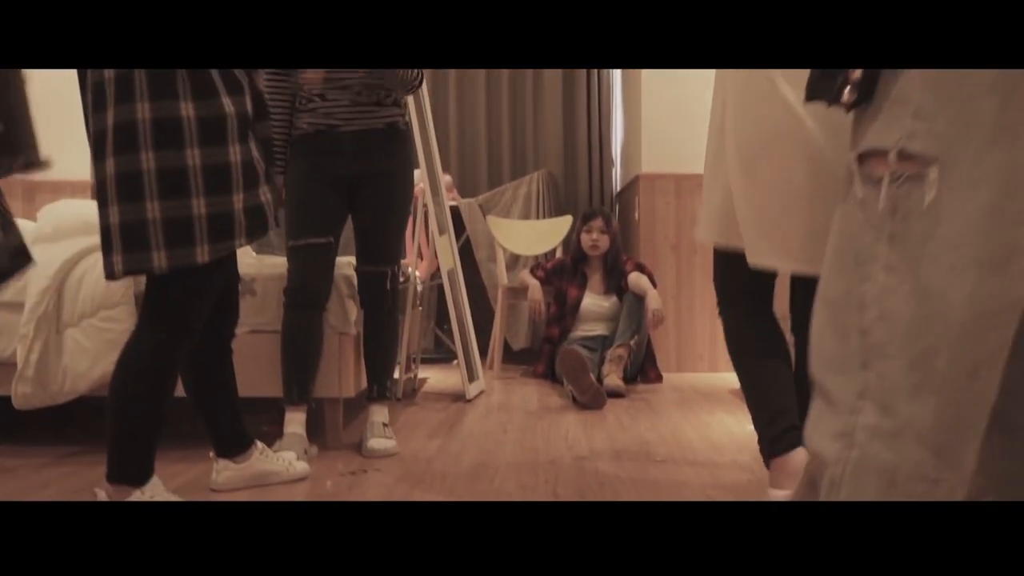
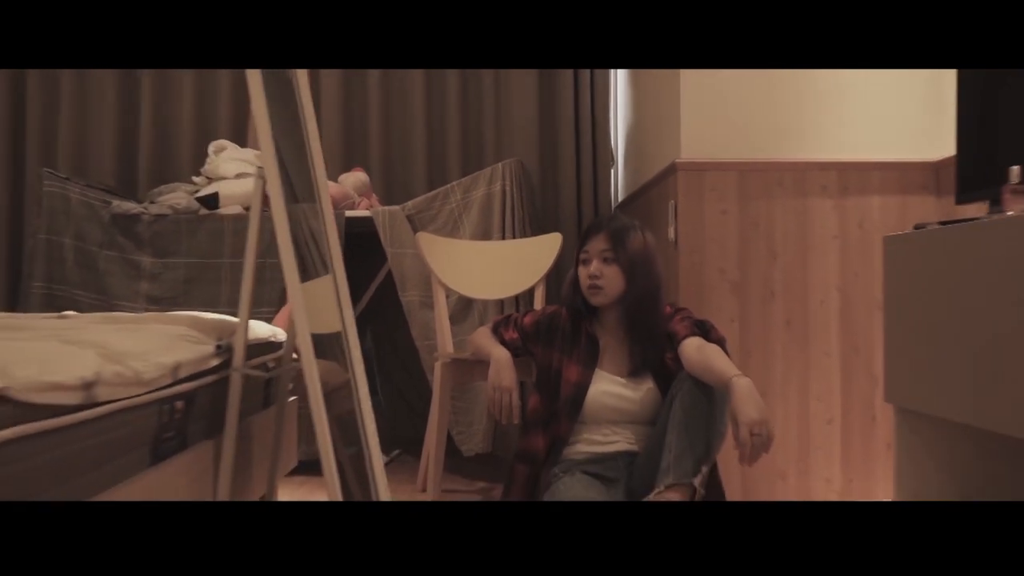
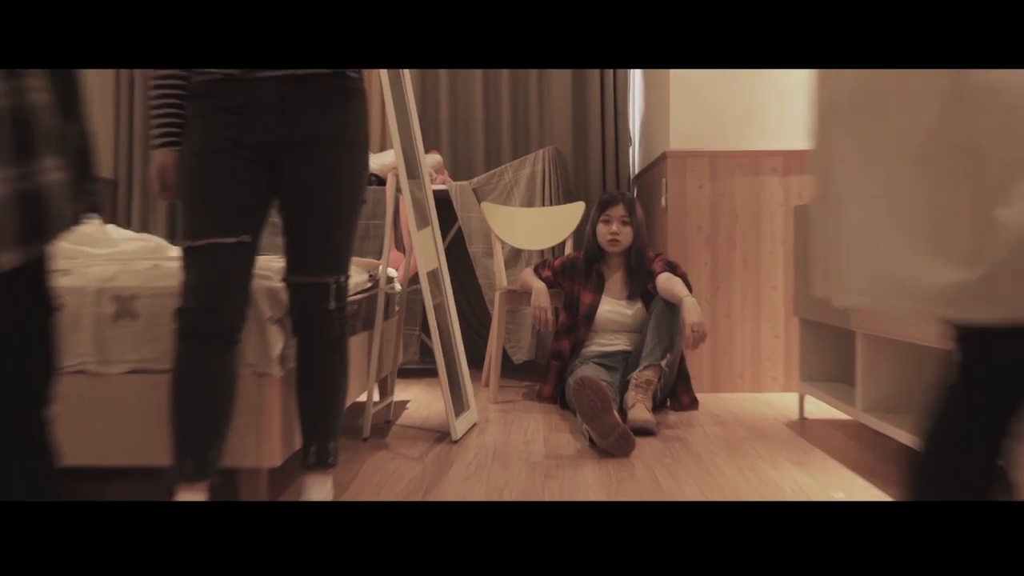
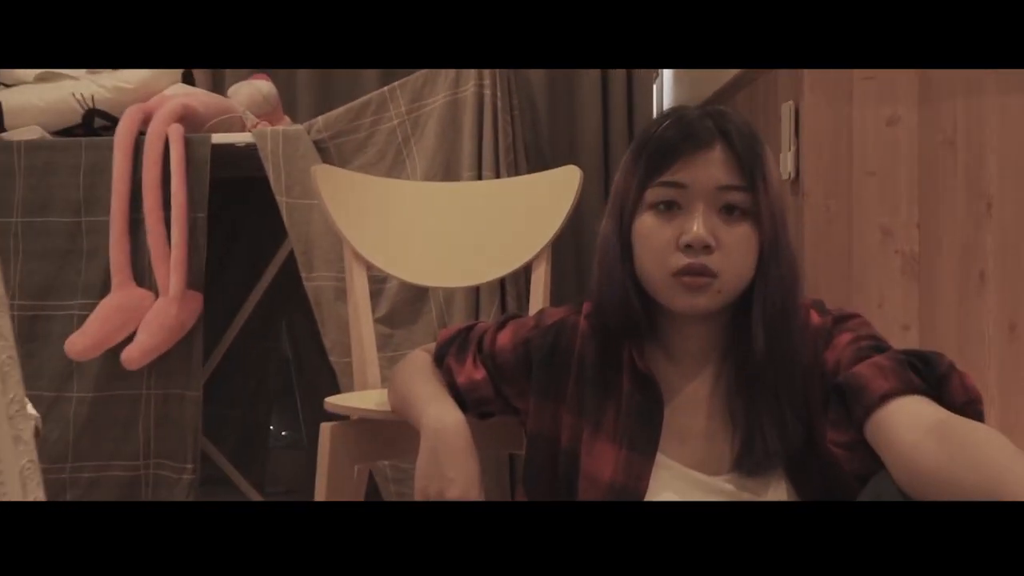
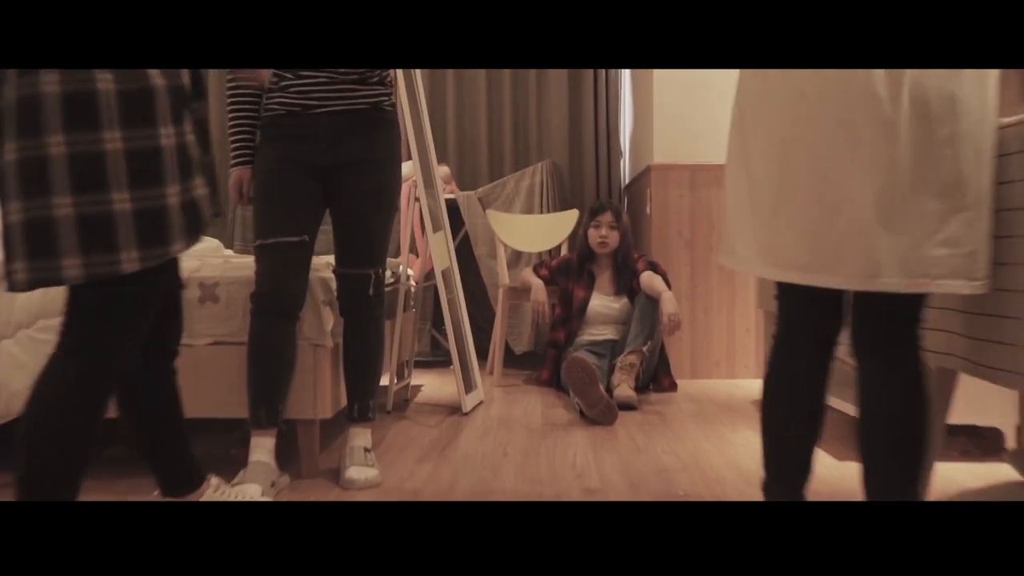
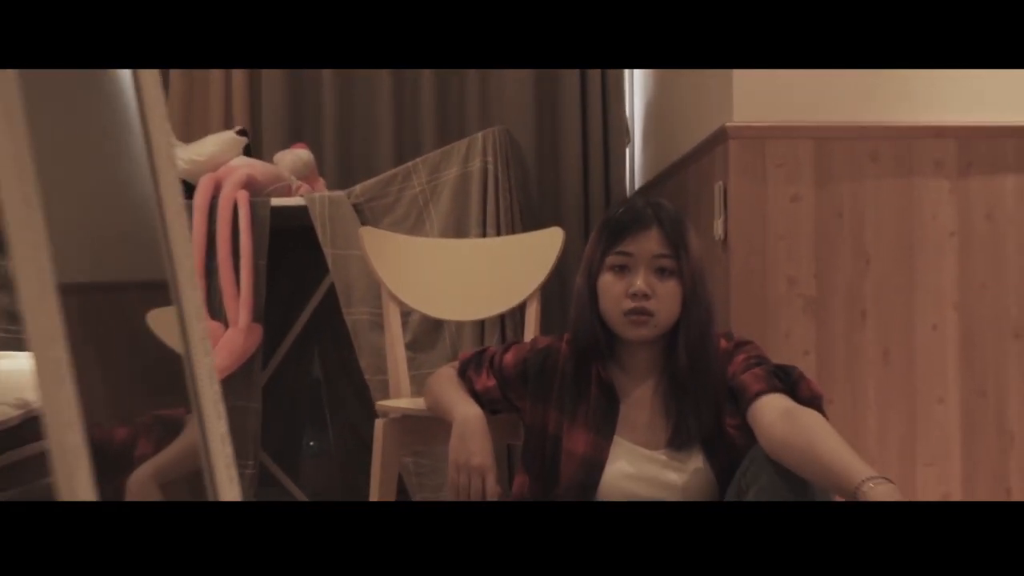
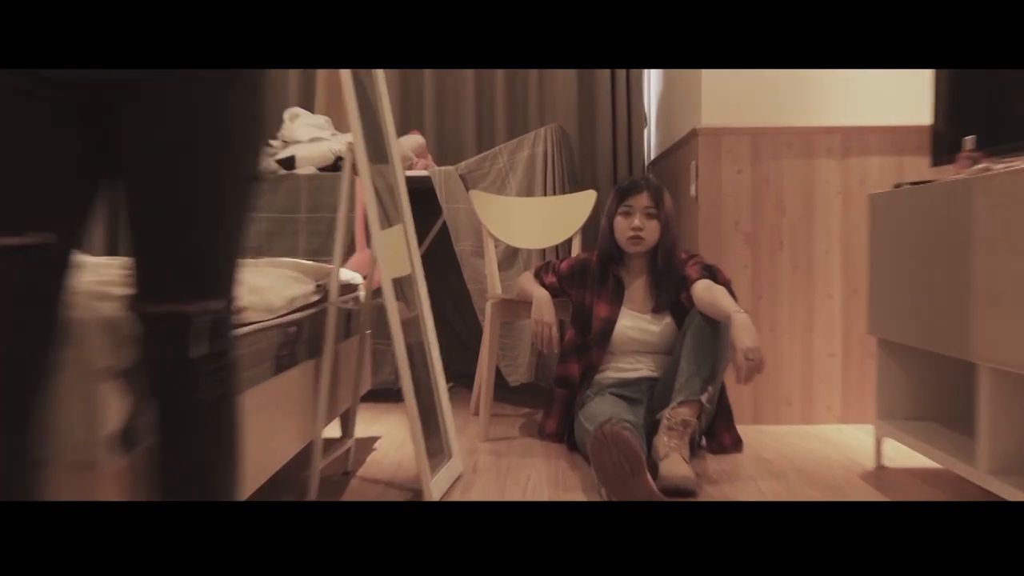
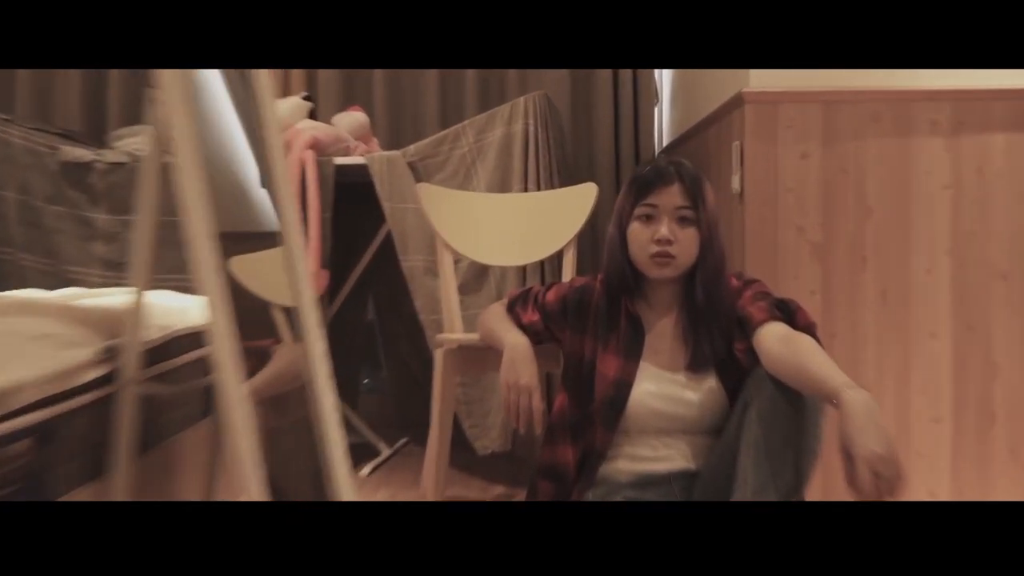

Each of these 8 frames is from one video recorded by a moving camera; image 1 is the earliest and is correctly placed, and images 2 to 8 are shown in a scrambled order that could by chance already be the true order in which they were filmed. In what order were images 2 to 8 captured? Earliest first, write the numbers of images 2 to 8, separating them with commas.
5, 3, 7, 8, 4, 6, 2
